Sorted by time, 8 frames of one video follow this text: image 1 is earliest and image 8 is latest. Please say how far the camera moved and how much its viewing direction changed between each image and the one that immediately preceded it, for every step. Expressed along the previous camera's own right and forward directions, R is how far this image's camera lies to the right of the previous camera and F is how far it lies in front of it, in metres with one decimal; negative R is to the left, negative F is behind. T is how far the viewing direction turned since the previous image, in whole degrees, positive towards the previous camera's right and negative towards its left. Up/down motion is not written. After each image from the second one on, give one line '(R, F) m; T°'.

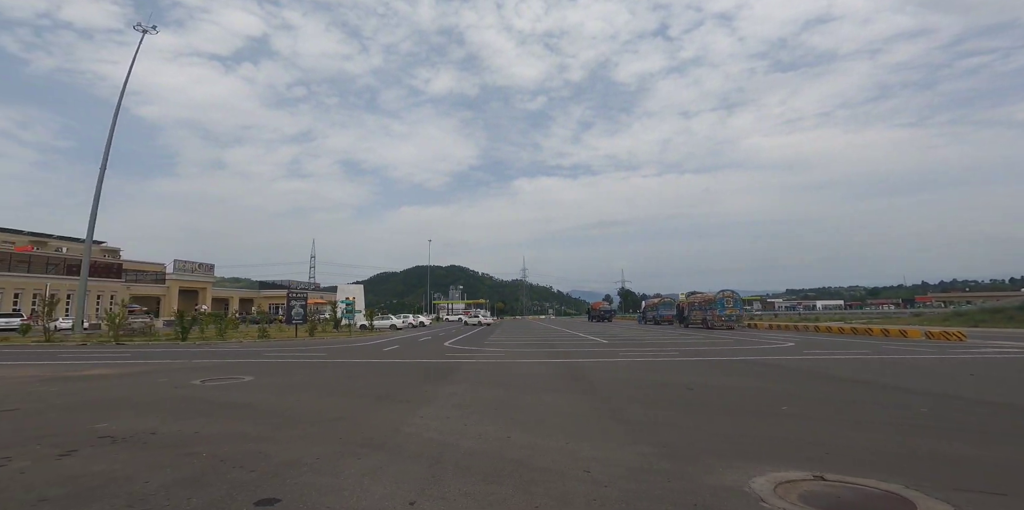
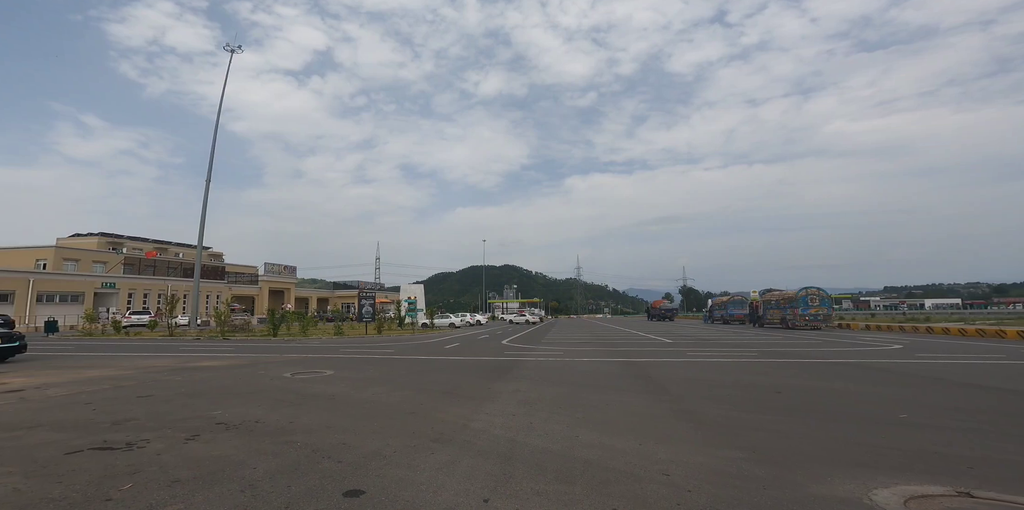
(-0.1, 0.0) m; -7°
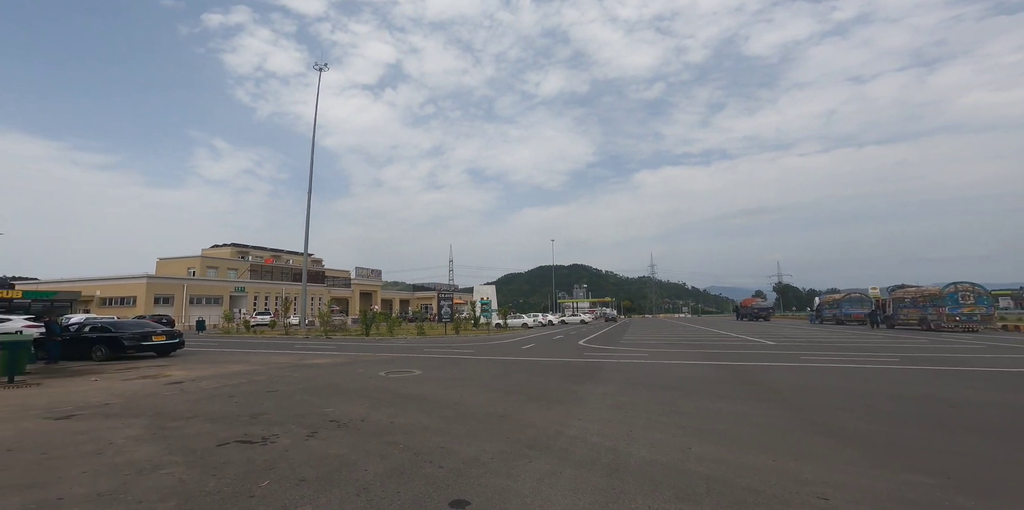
(-0.2, +0.1) m; -8°
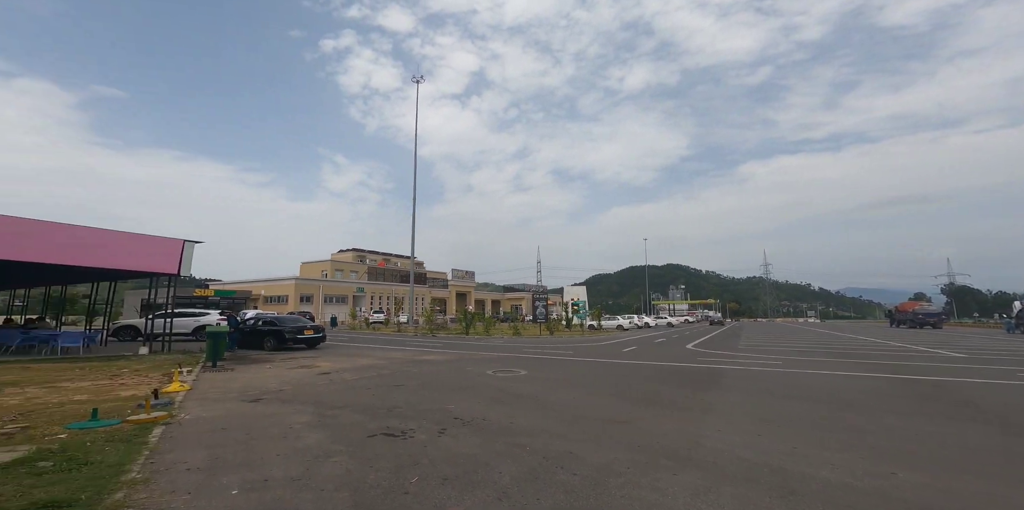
(-0.4, +0.1) m; -11°
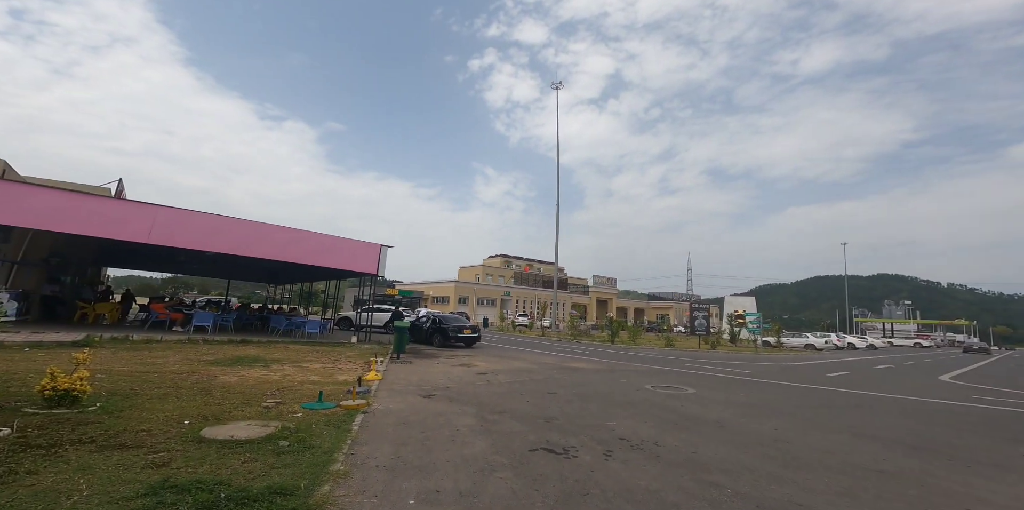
(-0.4, +0.6) m; -17°
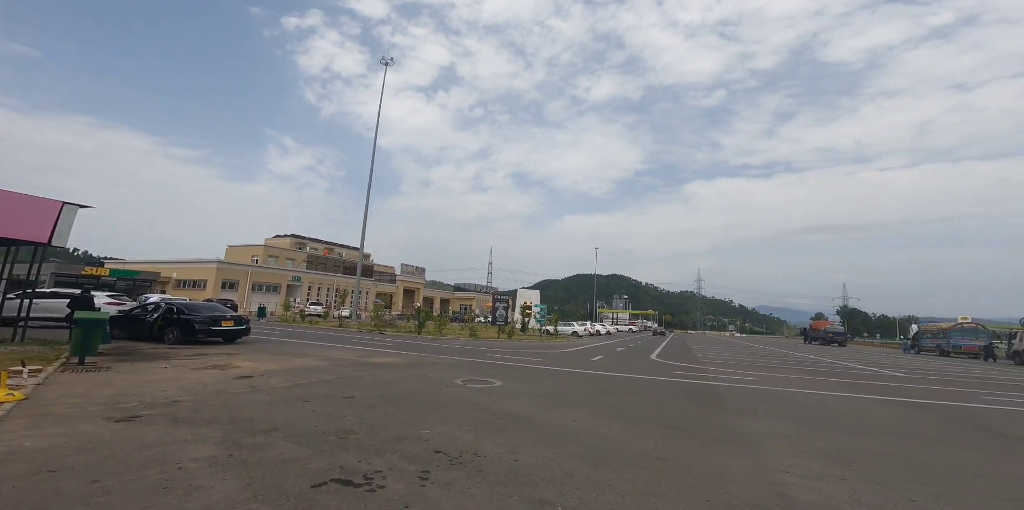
(0.0, +1.0) m; +23°
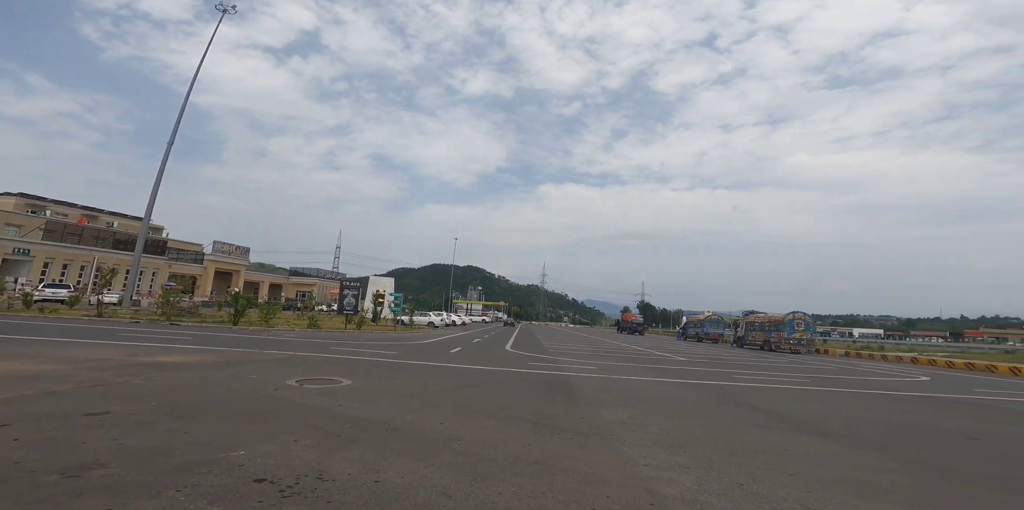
(-0.1, +1.1) m; +17°
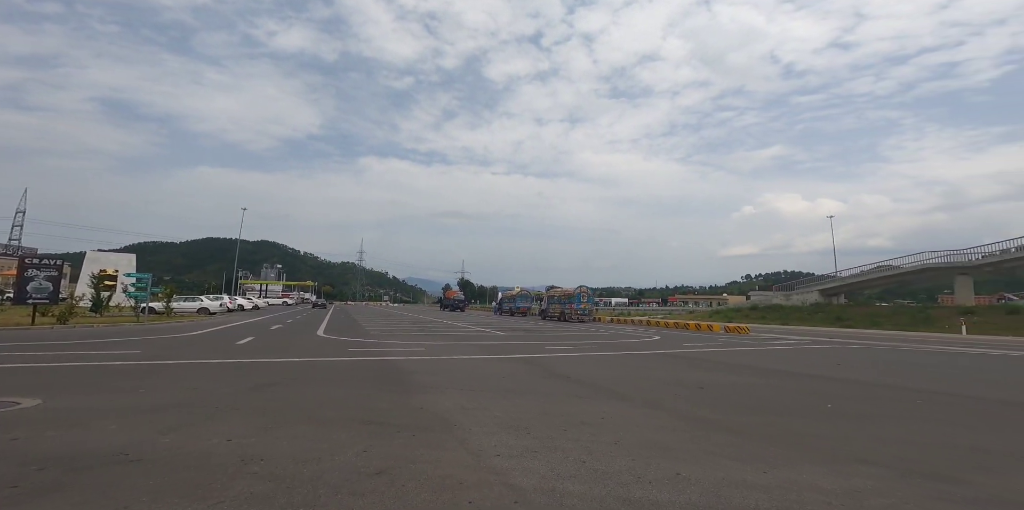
(-0.4, +2.4) m; +22°
